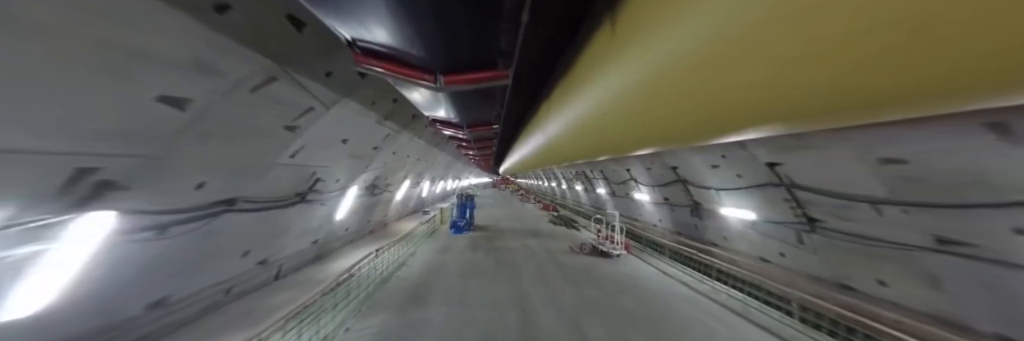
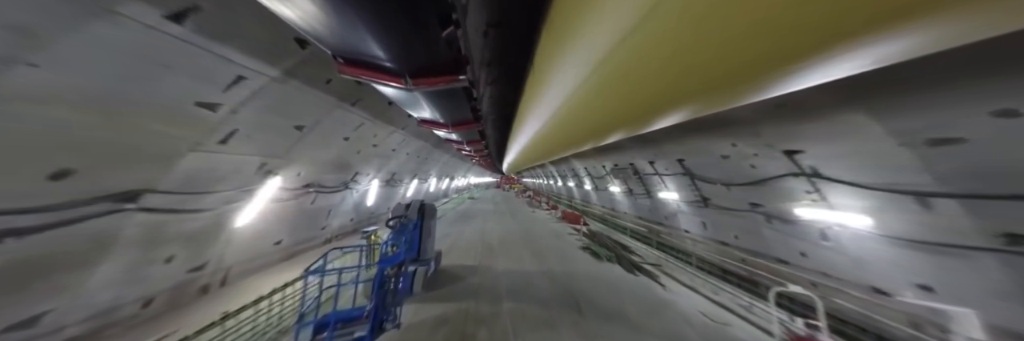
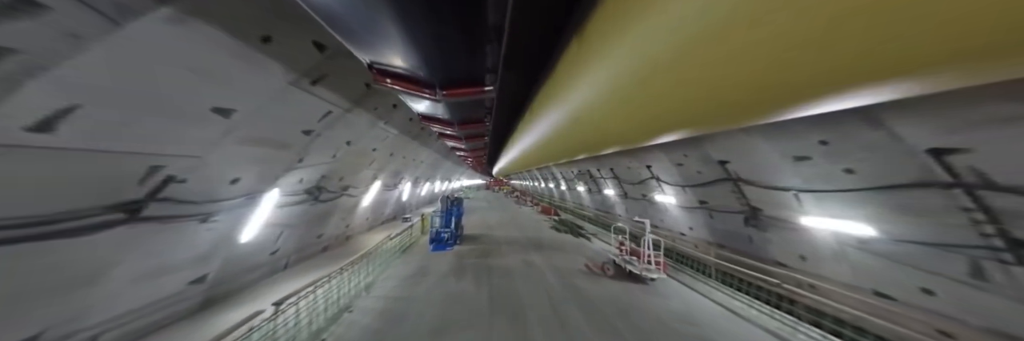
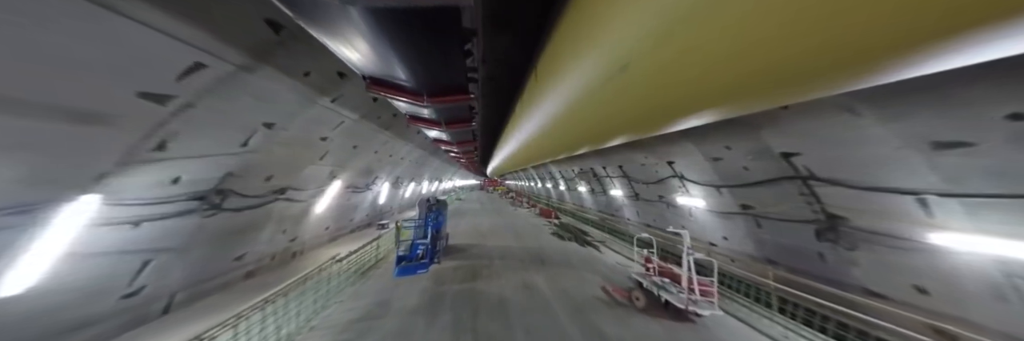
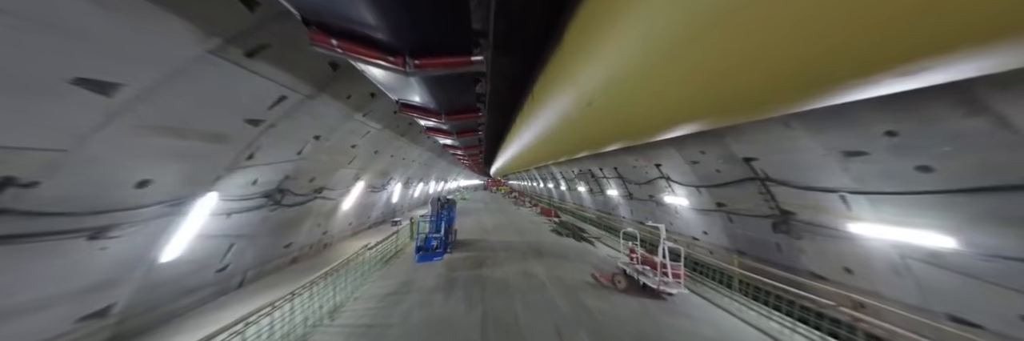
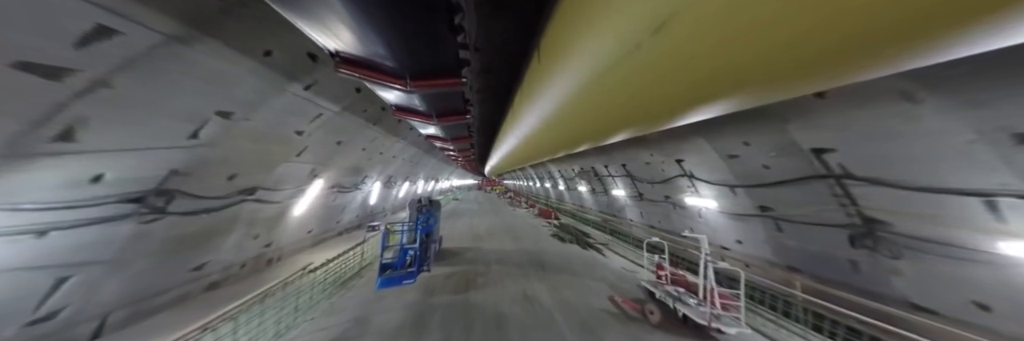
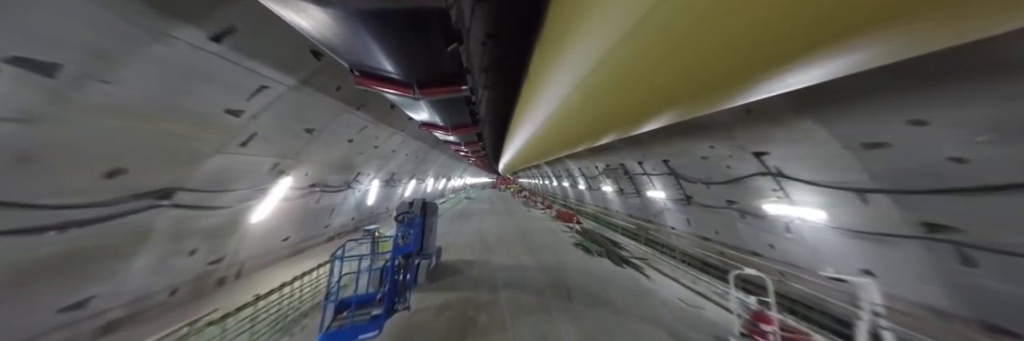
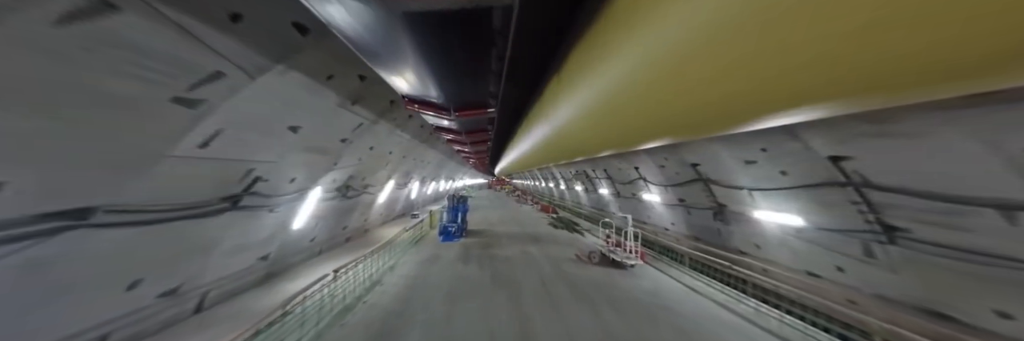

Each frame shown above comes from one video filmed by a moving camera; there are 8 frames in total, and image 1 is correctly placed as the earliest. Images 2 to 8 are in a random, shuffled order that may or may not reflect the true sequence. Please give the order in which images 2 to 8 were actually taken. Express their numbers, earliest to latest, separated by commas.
8, 3, 5, 4, 6, 7, 2
